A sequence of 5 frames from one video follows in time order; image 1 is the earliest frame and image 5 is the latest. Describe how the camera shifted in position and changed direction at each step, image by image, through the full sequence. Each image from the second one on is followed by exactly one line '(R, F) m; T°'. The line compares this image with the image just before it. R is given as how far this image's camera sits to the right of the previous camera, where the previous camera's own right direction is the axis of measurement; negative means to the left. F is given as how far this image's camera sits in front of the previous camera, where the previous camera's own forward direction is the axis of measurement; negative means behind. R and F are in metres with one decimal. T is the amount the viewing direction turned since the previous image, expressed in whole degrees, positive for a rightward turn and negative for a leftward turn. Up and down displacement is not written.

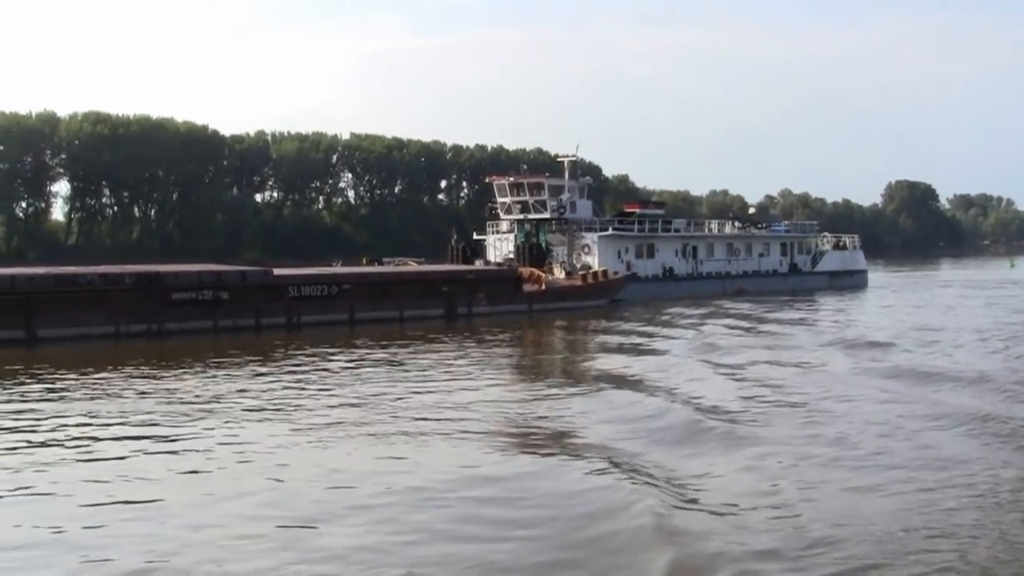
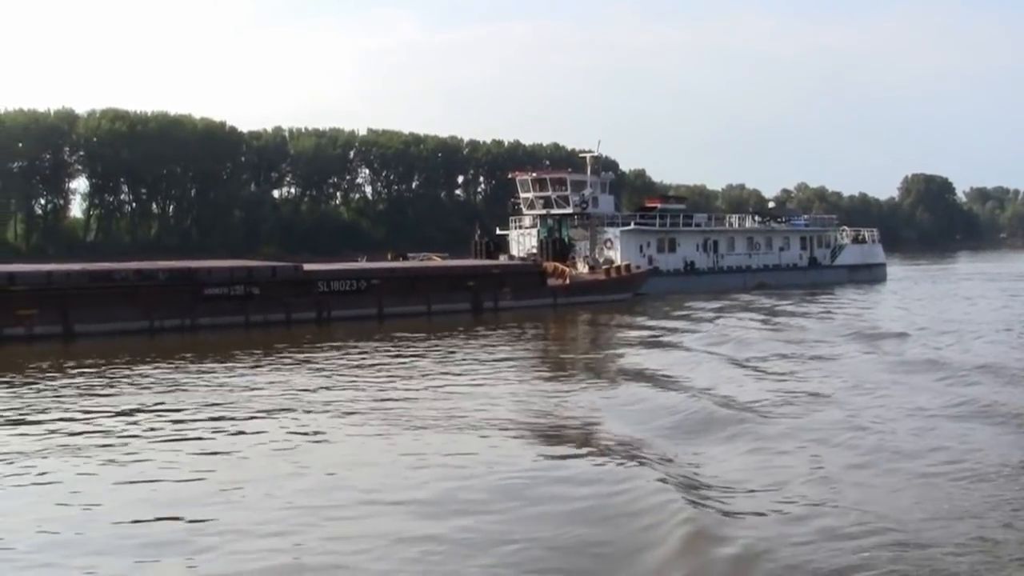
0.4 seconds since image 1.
(-0.2, -0.2) m; -1°
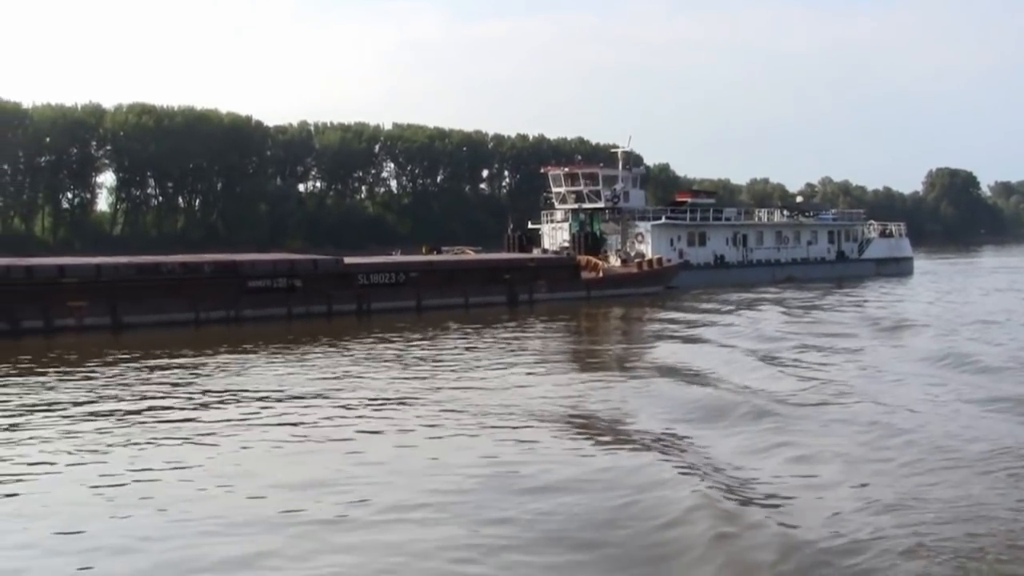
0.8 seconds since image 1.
(-0.3, -0.3) m; -1°
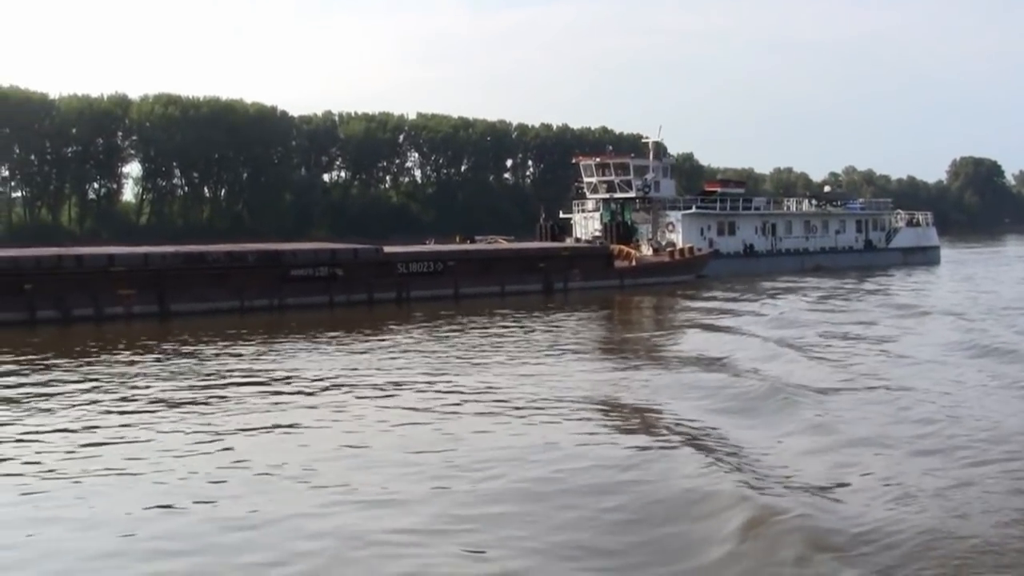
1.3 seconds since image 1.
(-0.3, -0.3) m; -1°
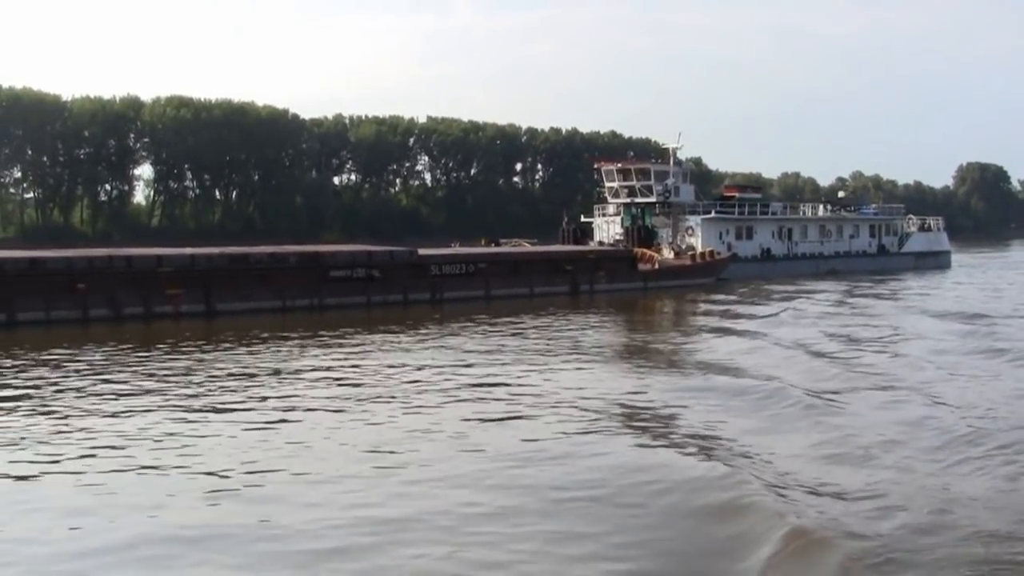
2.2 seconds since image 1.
(-0.5, -0.6) m; 0°
